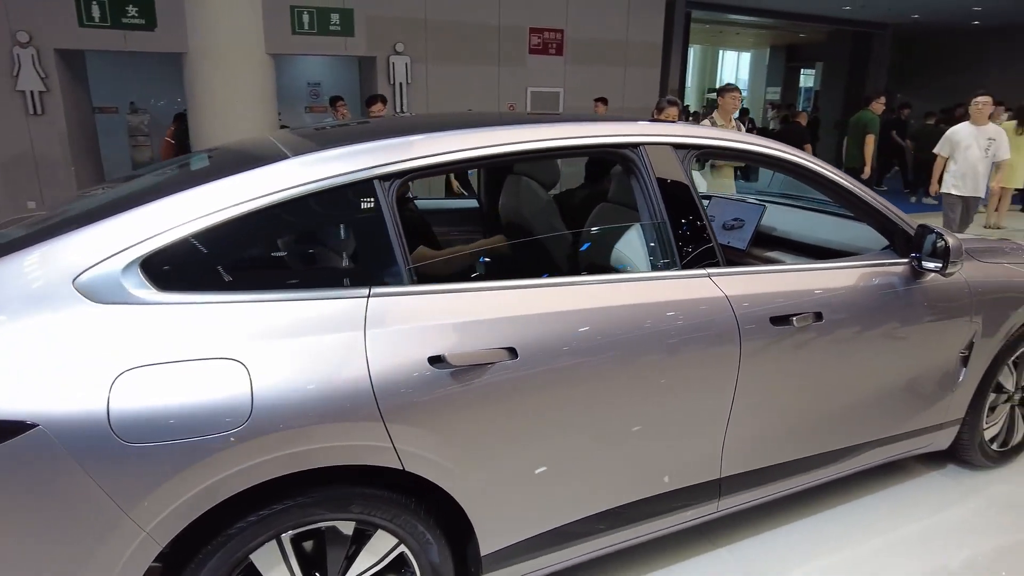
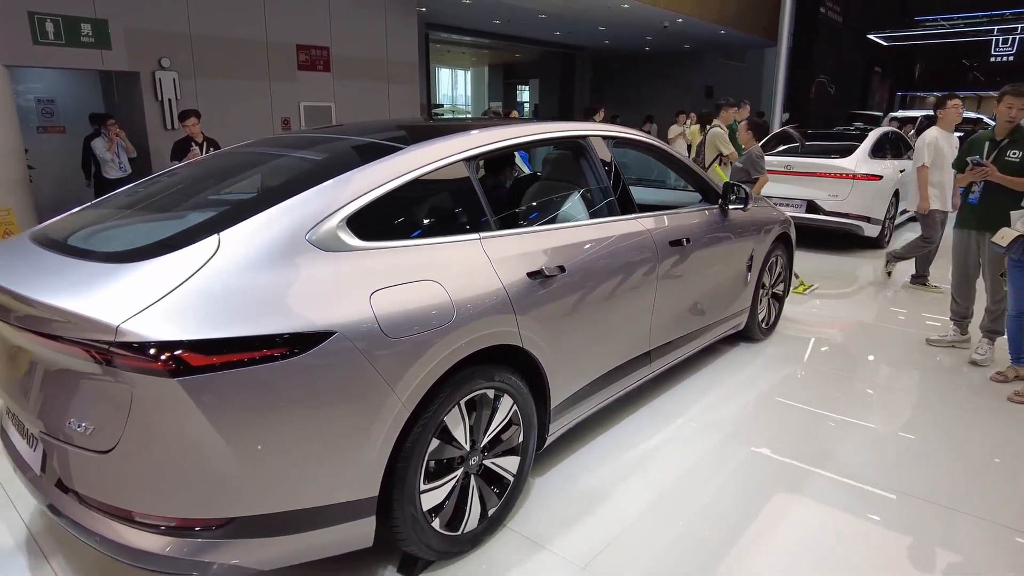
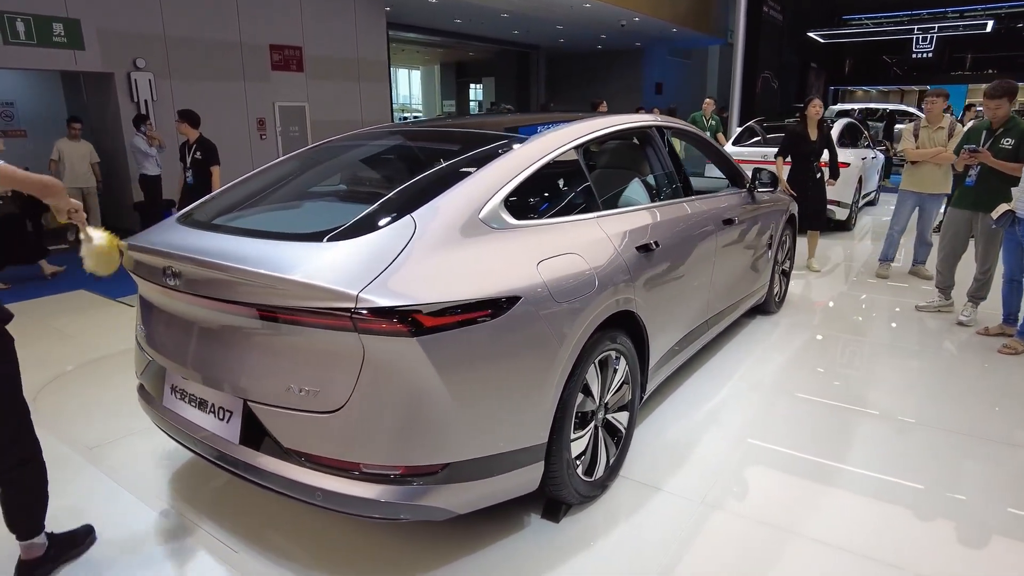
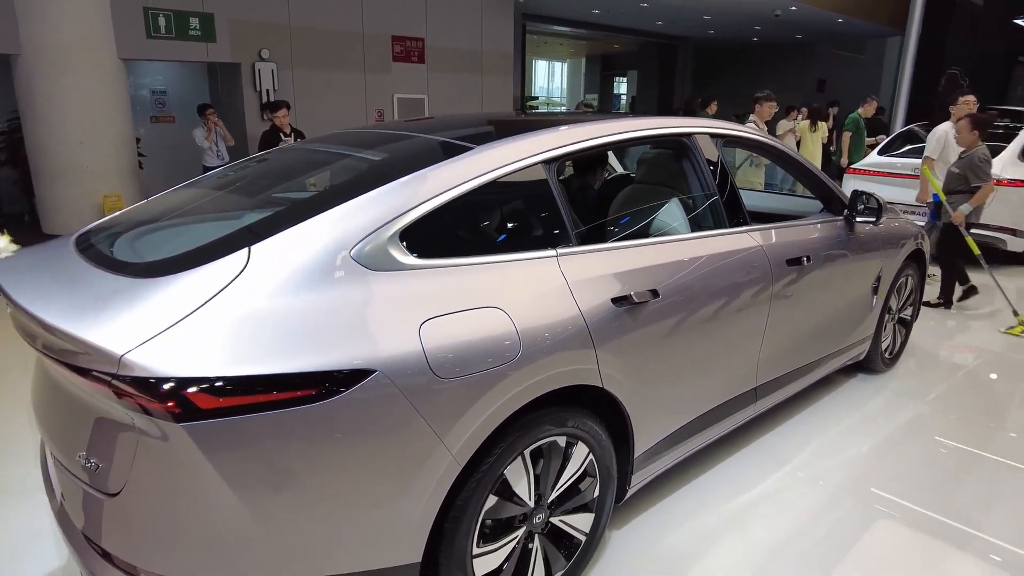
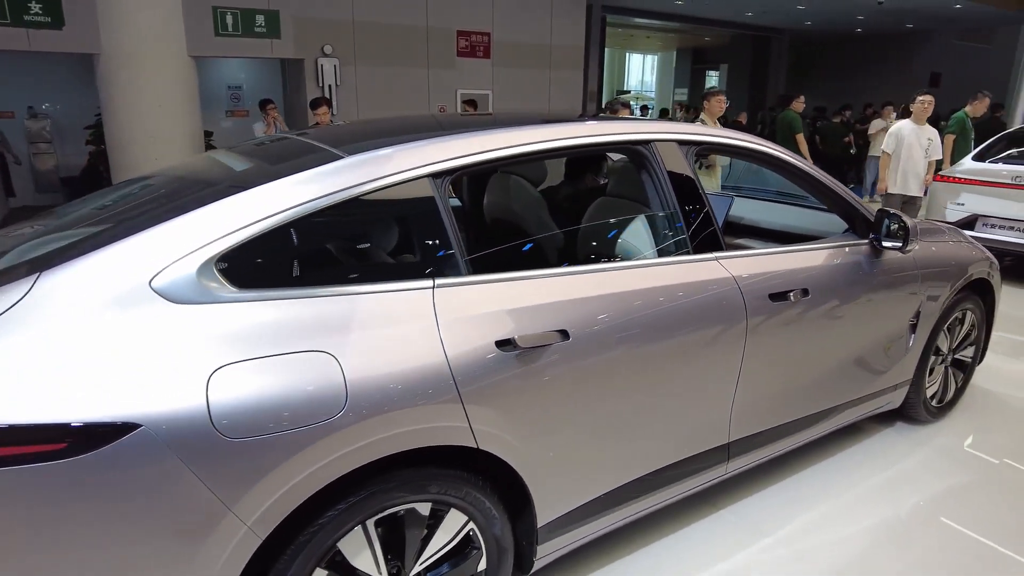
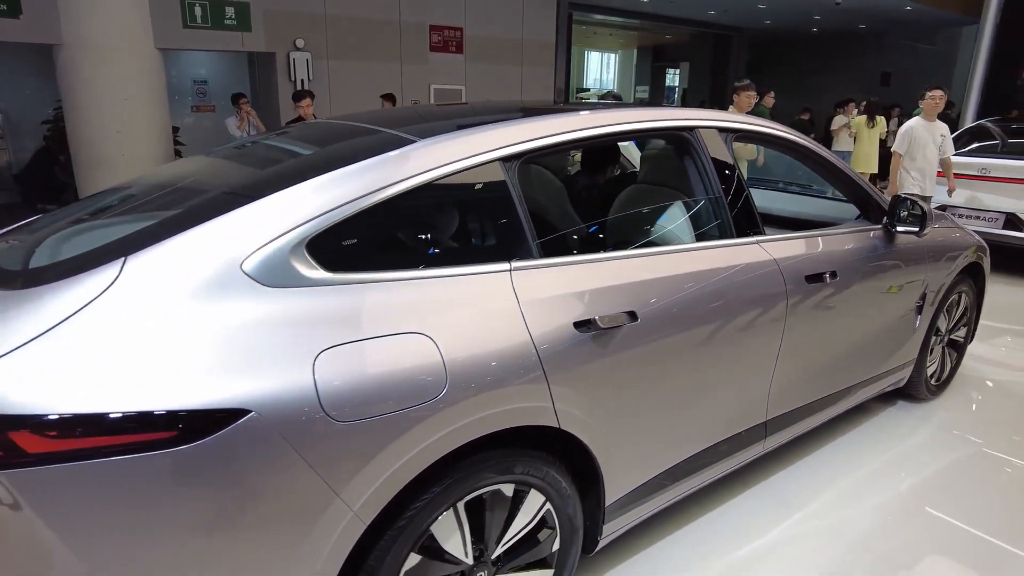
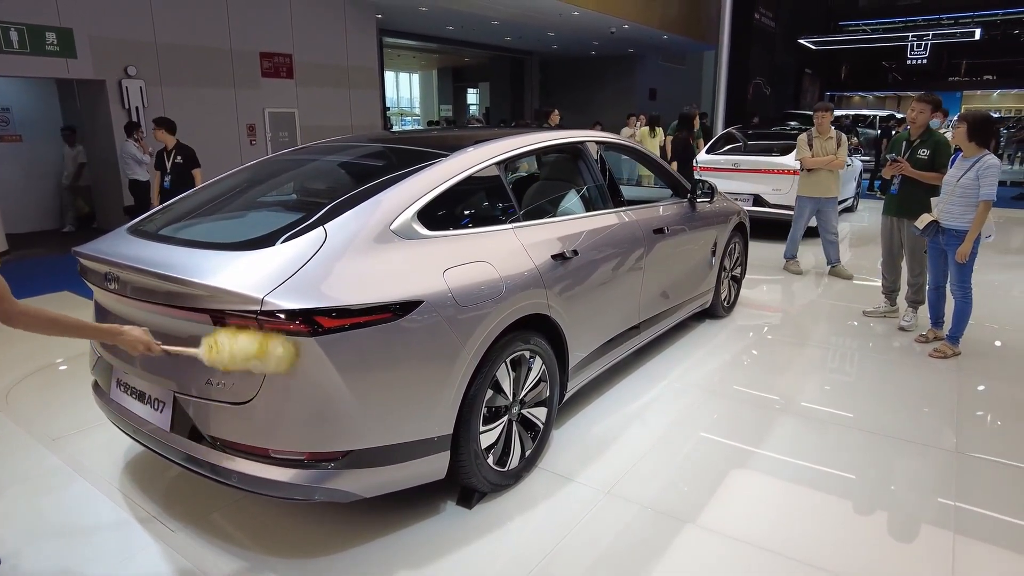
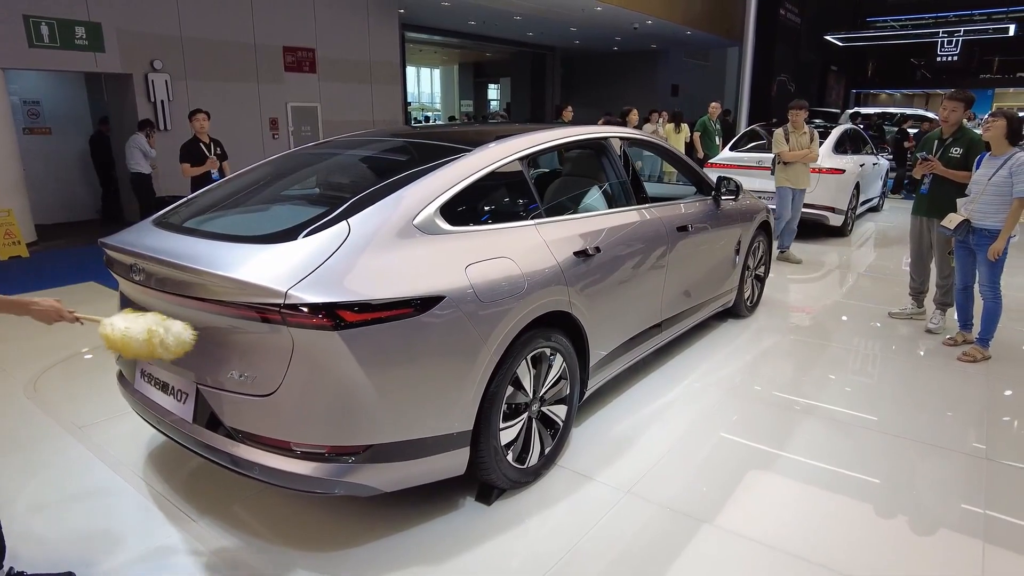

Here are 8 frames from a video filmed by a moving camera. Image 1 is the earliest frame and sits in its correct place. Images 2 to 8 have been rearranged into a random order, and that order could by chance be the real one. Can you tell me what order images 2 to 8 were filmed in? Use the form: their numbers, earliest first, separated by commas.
5, 6, 4, 2, 8, 7, 3
